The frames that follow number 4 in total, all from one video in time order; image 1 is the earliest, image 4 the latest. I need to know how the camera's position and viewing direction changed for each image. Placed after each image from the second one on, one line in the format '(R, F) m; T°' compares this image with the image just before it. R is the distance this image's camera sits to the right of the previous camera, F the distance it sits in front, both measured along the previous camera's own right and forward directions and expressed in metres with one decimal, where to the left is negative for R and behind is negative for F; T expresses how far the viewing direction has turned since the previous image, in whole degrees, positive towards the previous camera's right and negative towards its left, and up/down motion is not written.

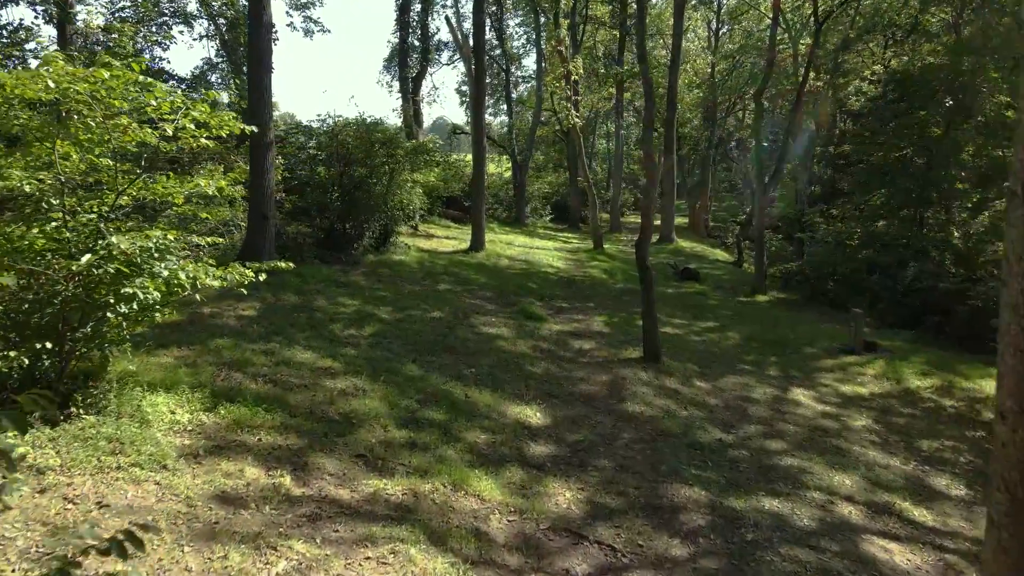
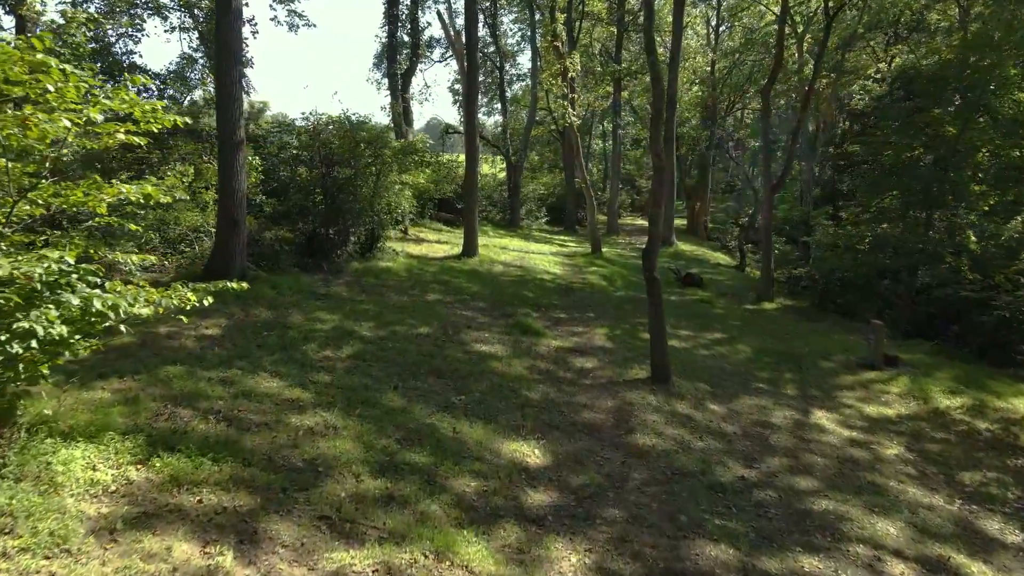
(0.0, +0.8) m; 0°
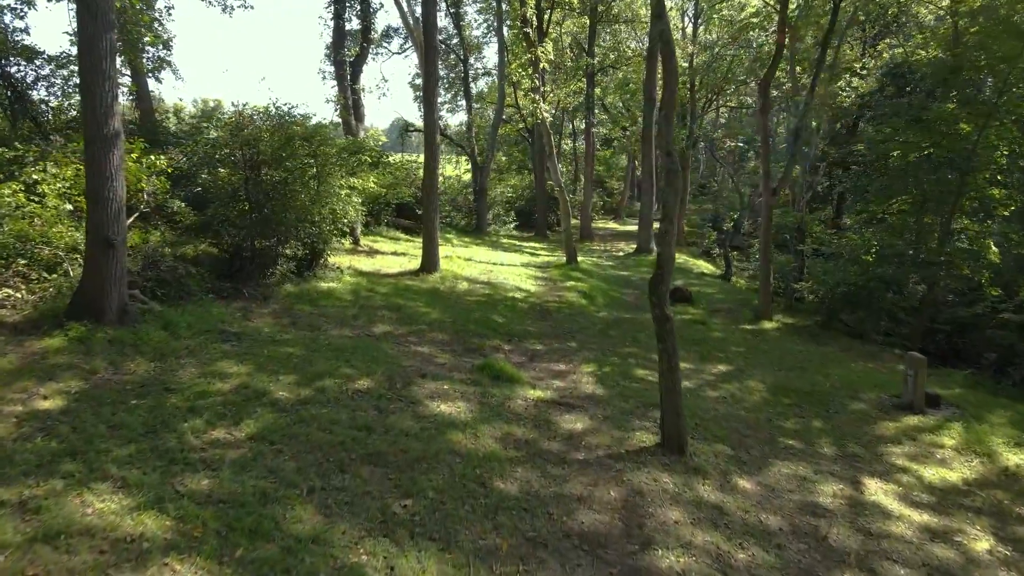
(0.0, +1.9) m; +3°
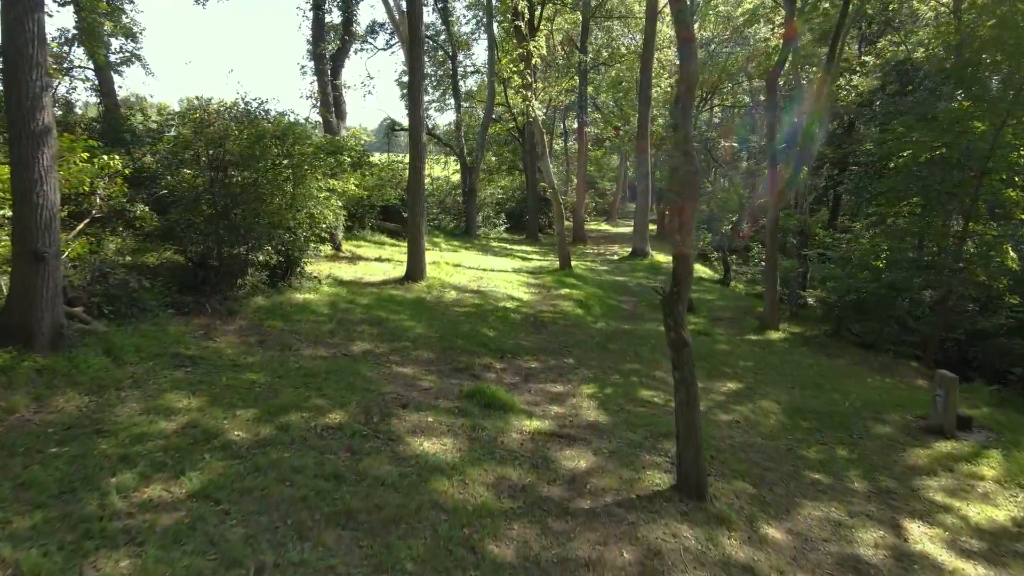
(0.0, +0.8) m; +1°
